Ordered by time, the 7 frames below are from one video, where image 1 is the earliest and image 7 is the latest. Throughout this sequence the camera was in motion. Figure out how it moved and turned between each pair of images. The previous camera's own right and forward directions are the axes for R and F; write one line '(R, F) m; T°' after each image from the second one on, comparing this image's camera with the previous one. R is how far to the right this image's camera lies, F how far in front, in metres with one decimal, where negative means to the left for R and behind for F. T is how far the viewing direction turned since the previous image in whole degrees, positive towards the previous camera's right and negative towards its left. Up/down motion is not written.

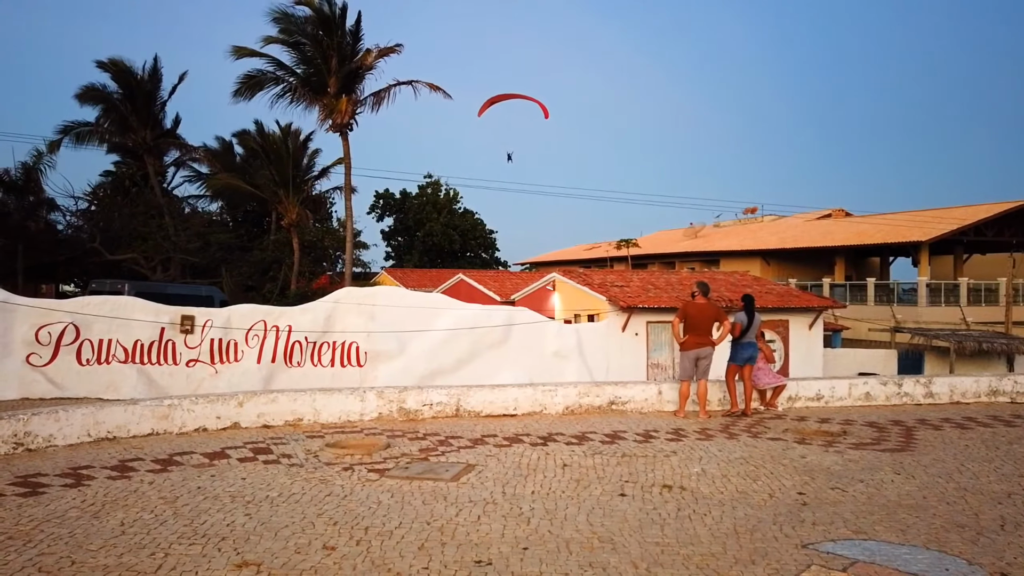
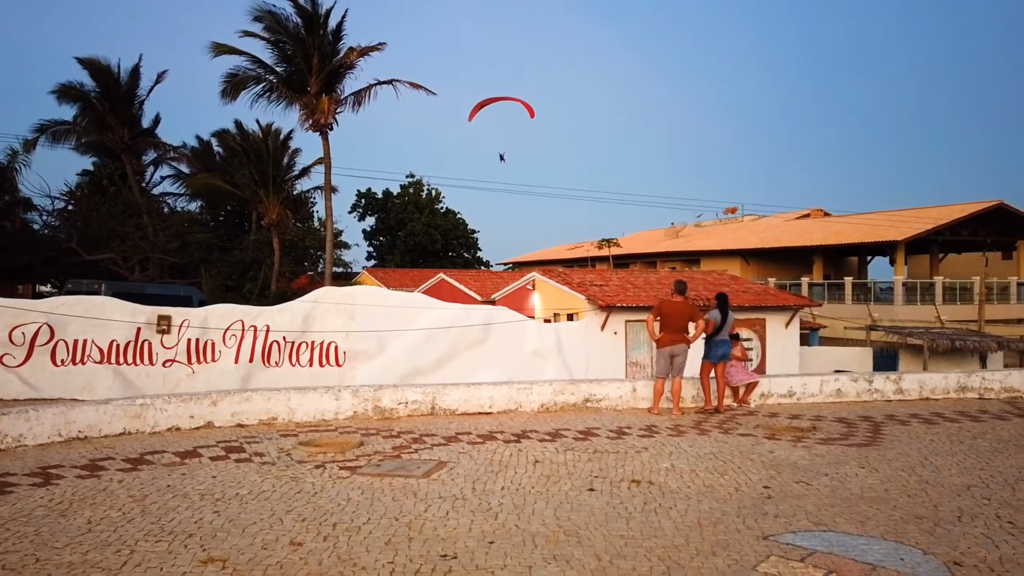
(+0.1, -0.1) m; +1°
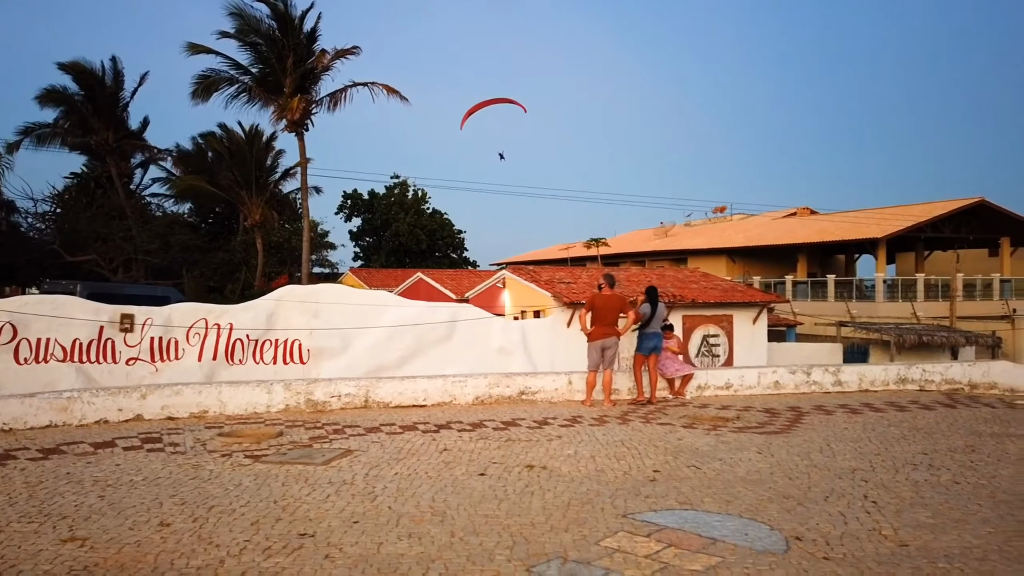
(+0.9, -0.1) m; 0°
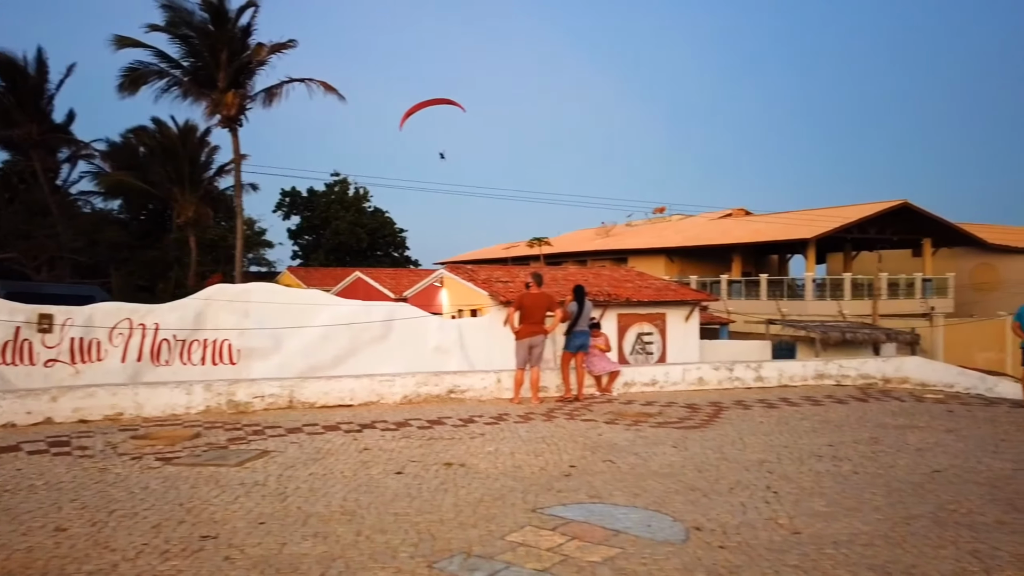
(+0.2, 0.0) m; +4°
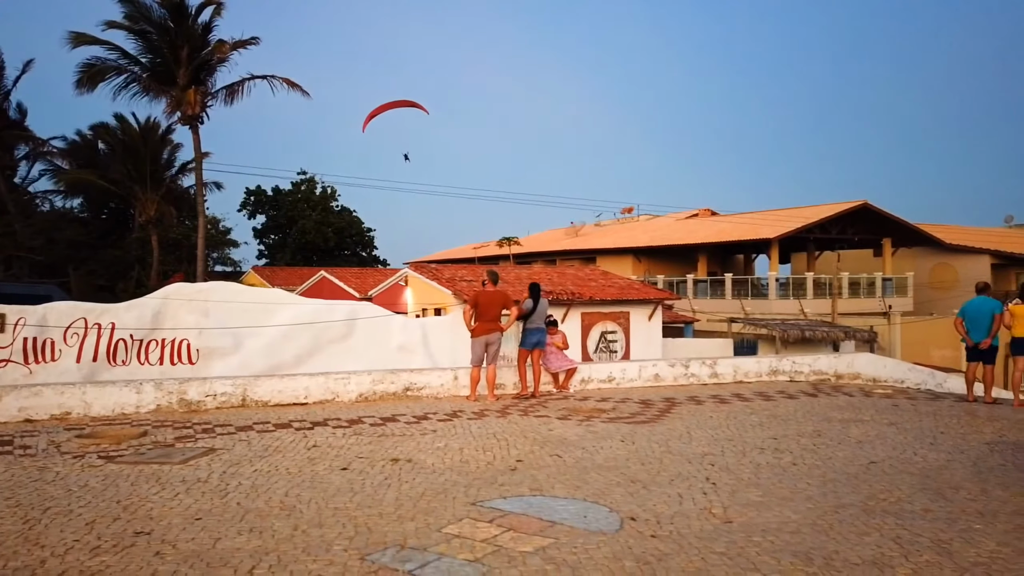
(+0.2, 0.0) m; +2°
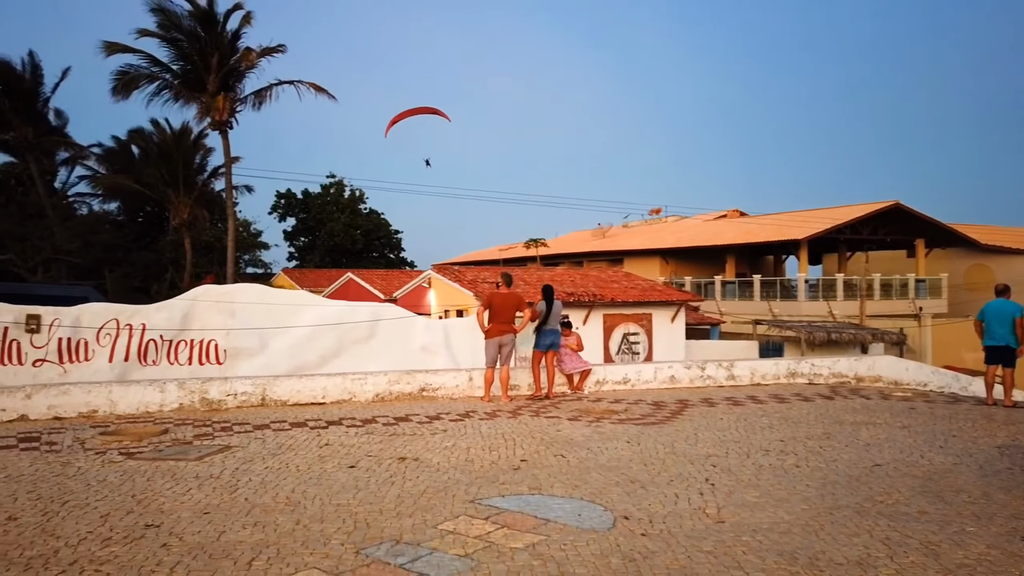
(+0.2, -0.1) m; -2°
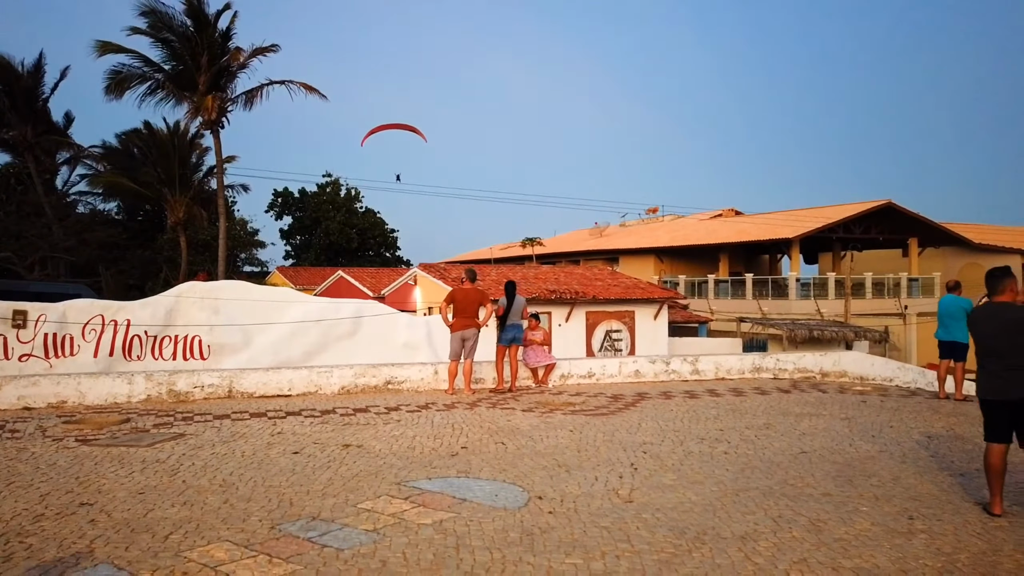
(+0.6, -0.3) m; 0°
